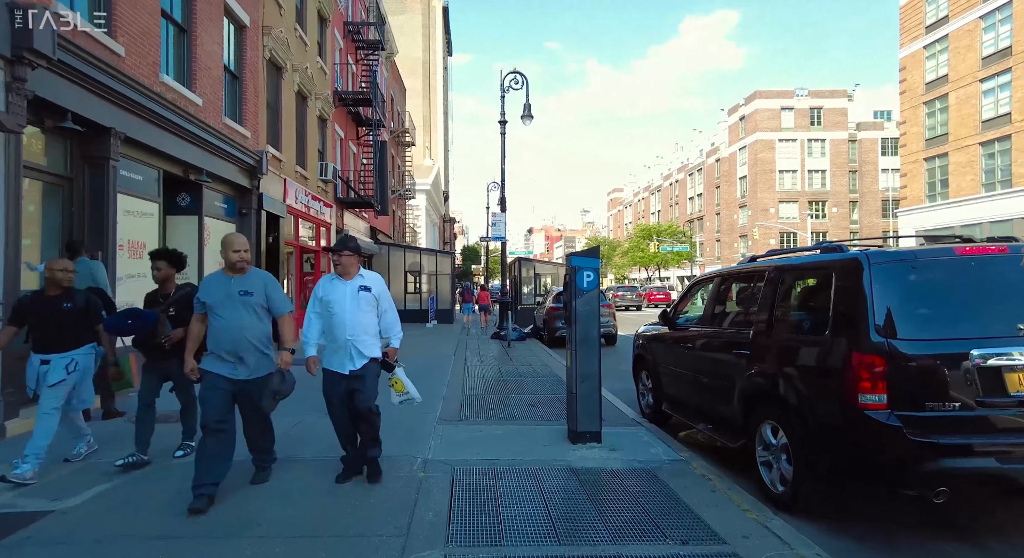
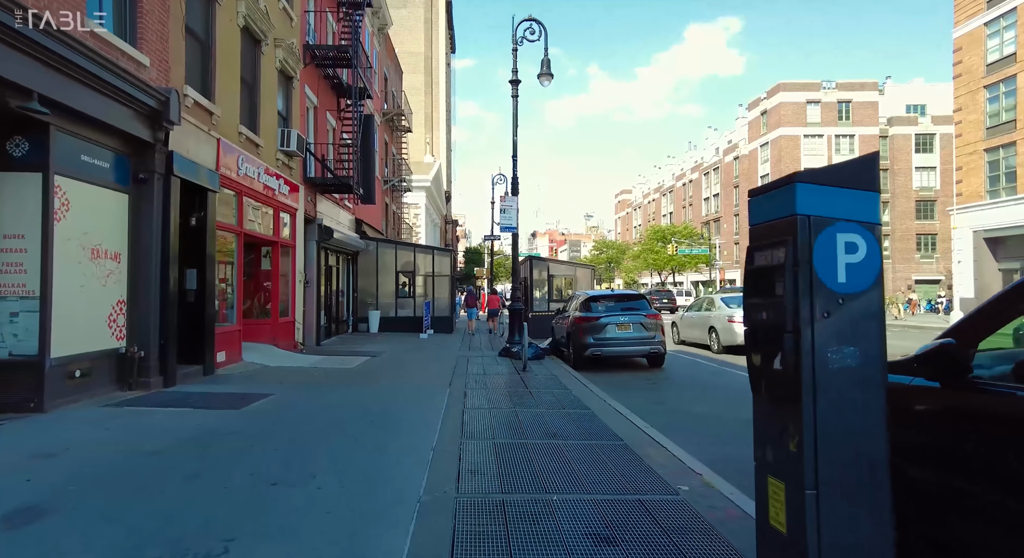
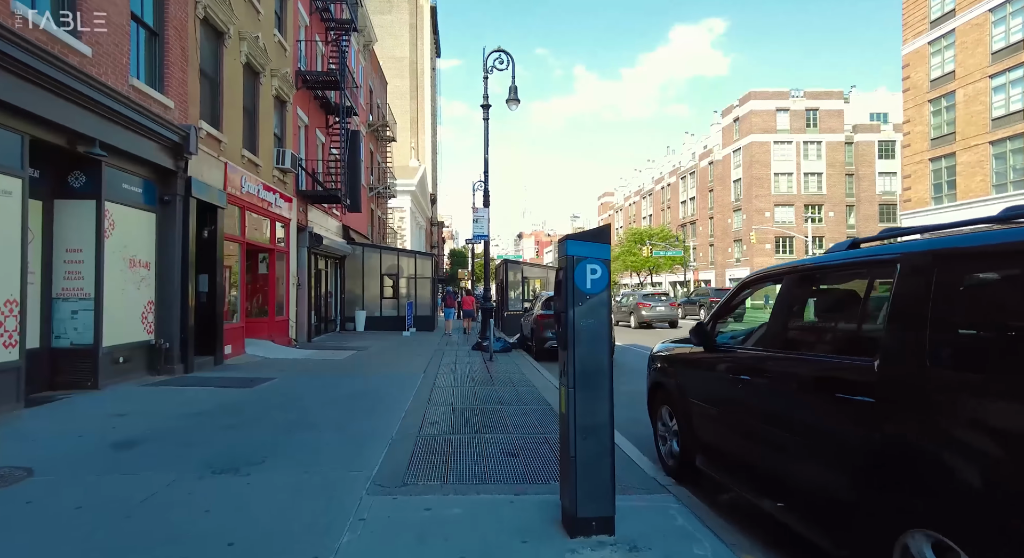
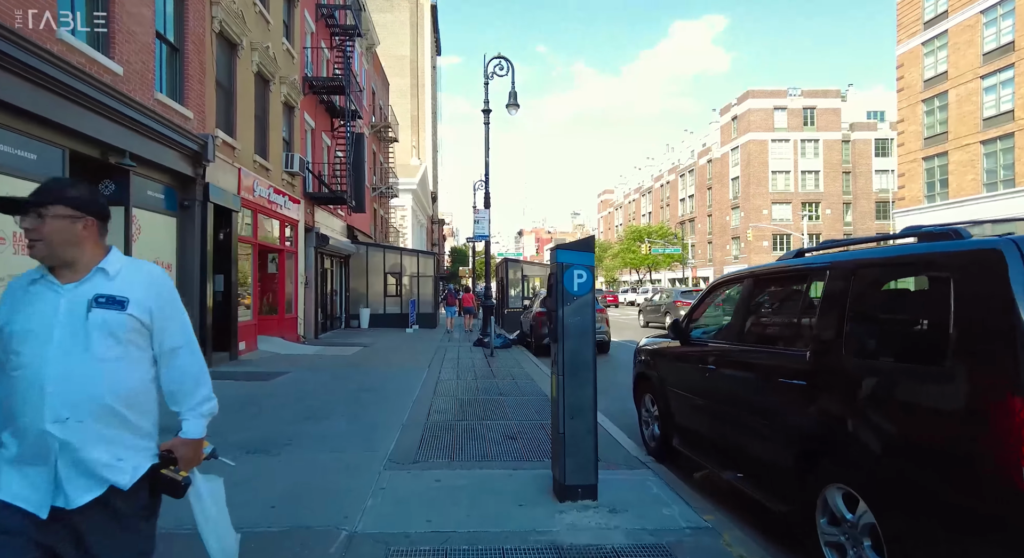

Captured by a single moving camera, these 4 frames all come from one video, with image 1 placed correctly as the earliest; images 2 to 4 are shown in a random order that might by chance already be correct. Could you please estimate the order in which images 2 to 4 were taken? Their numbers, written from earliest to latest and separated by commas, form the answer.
4, 3, 2
